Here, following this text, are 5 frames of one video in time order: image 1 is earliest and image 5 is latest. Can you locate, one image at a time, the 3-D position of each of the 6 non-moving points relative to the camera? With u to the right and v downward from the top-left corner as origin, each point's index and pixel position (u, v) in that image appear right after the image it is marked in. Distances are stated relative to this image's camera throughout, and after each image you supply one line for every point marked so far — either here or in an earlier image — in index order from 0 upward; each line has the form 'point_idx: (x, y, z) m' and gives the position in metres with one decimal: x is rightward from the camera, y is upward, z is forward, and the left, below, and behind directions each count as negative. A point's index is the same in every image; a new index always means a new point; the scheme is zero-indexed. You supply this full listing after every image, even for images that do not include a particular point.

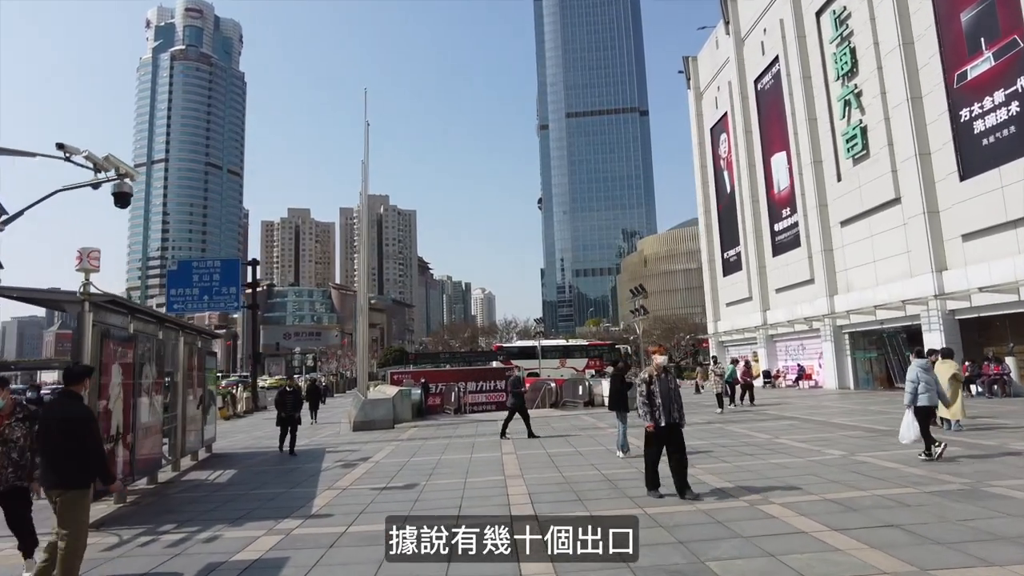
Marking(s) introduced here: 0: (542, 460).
0: (+0.5, -2.4, +9.9) m
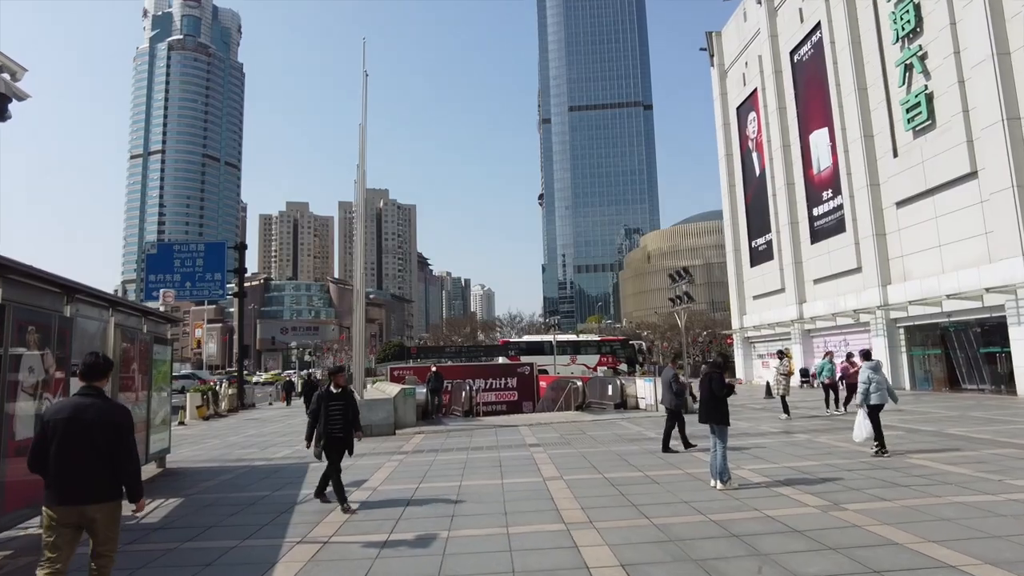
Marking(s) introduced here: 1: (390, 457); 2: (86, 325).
0: (+1.0, -2.0, +7.0) m
1: (-1.8, -2.5, +11.1) m
2: (-4.7, -0.5, +8.3) m
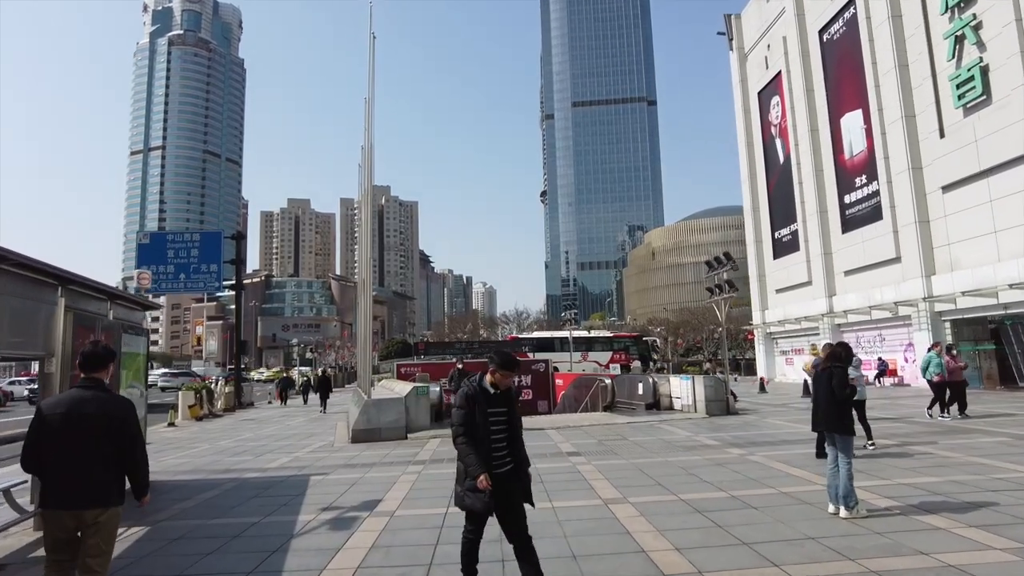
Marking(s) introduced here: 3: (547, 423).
0: (+1.5, -1.7, +5.3) m
1: (-1.3, -2.3, +9.4) m
2: (-4.3, -0.2, +6.7) m
3: (+0.7, -2.7, +14.6) m
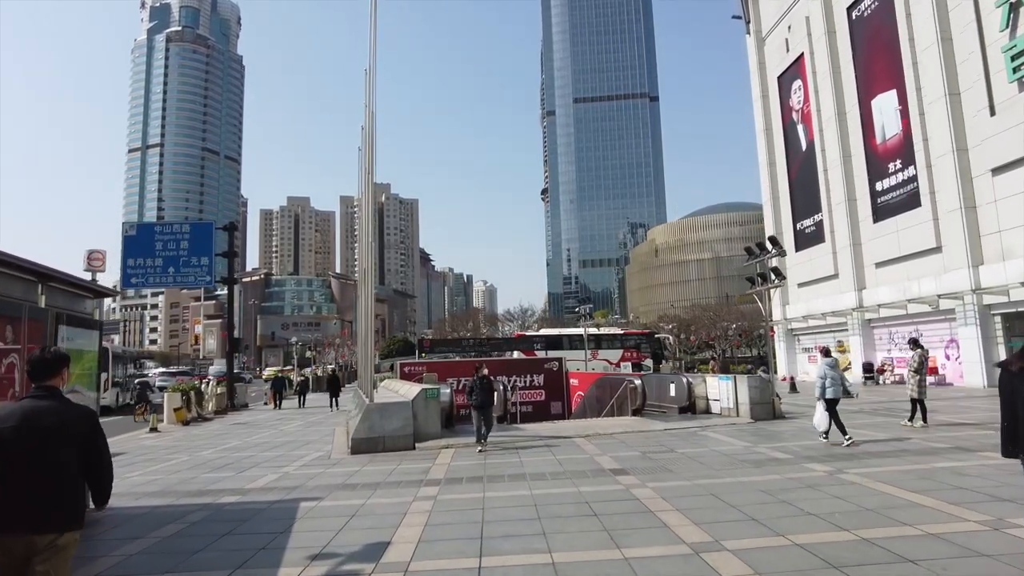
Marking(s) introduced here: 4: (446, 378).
0: (+1.8, -1.6, +3.6) m
1: (-1.0, -2.1, +7.7) m
2: (-3.9, 0.0, +4.9) m
3: (+1.1, -2.5, +12.9) m
4: (-1.8, -2.4, +19.8) m
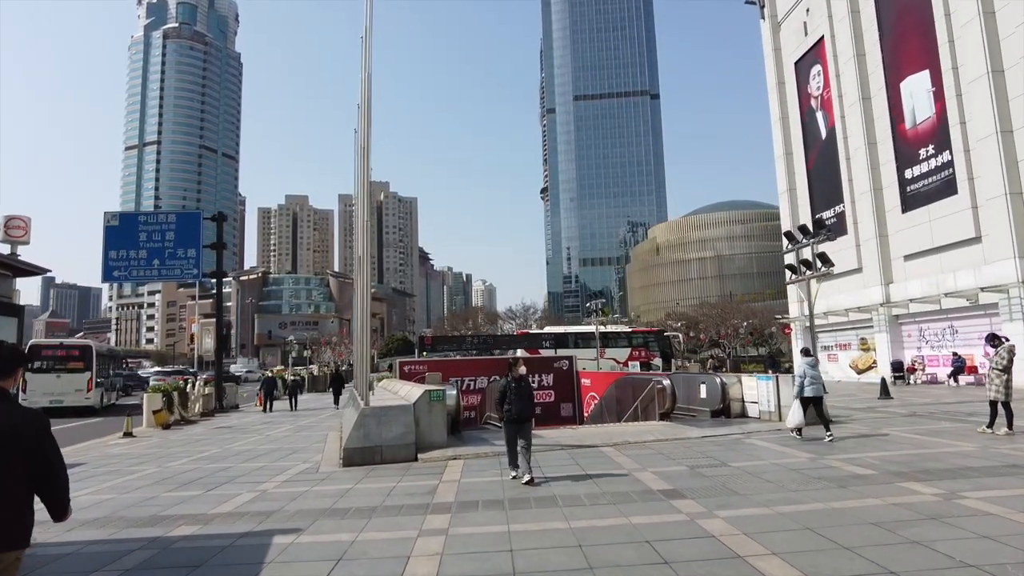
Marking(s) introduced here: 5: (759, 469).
0: (+2.1, -1.4, +2.0) m
1: (-0.7, -1.9, +6.1) m
2: (-3.6, +0.2, +3.3) m
3: (+1.3, -2.3, +11.3) m
4: (-1.5, -2.2, +18.2) m
5: (+2.7, -1.9, +8.1) m
